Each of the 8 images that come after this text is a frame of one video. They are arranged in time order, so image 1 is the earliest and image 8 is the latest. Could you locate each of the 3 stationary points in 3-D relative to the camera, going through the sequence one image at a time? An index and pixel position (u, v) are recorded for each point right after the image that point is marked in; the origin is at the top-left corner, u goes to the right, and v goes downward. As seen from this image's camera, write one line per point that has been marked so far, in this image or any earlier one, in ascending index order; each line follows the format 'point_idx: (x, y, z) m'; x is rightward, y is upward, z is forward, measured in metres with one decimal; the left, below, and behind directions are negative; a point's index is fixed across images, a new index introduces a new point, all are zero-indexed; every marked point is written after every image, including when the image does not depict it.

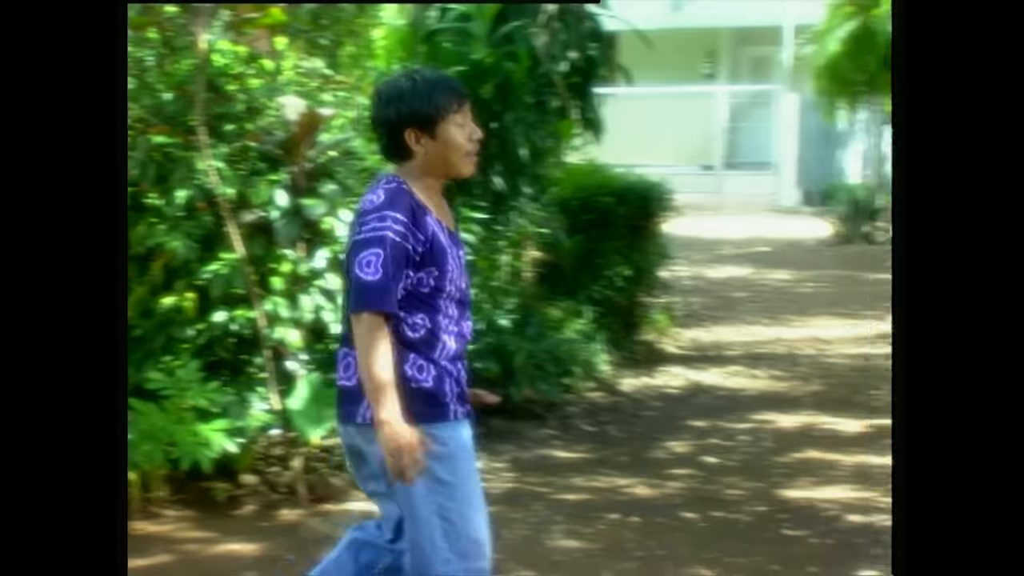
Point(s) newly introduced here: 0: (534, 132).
0: (+0.1, +0.4, +5.2) m
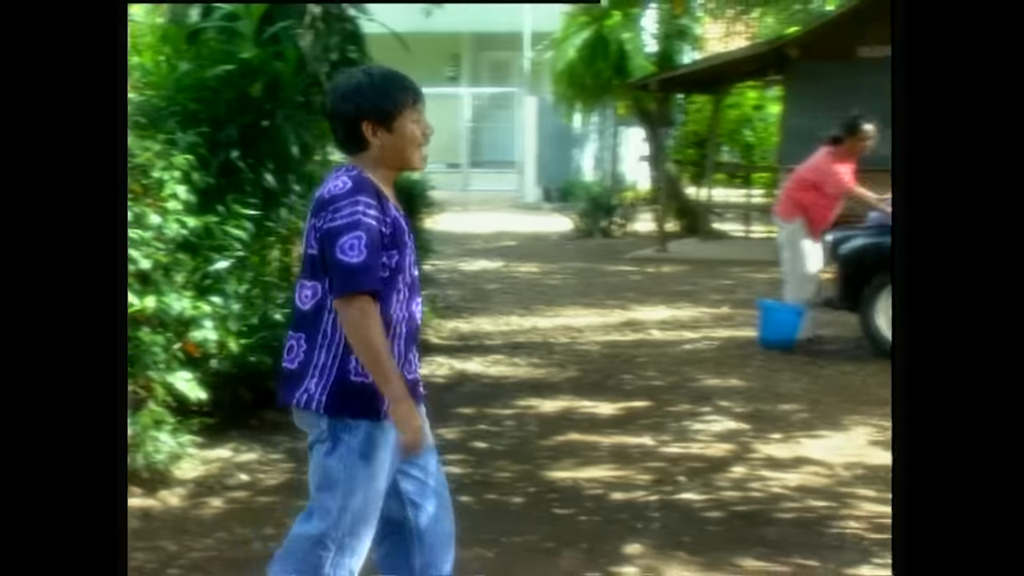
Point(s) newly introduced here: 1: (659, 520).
0: (-0.6, +0.4, +5.3) m
1: (+0.4, -0.6, +4.6) m
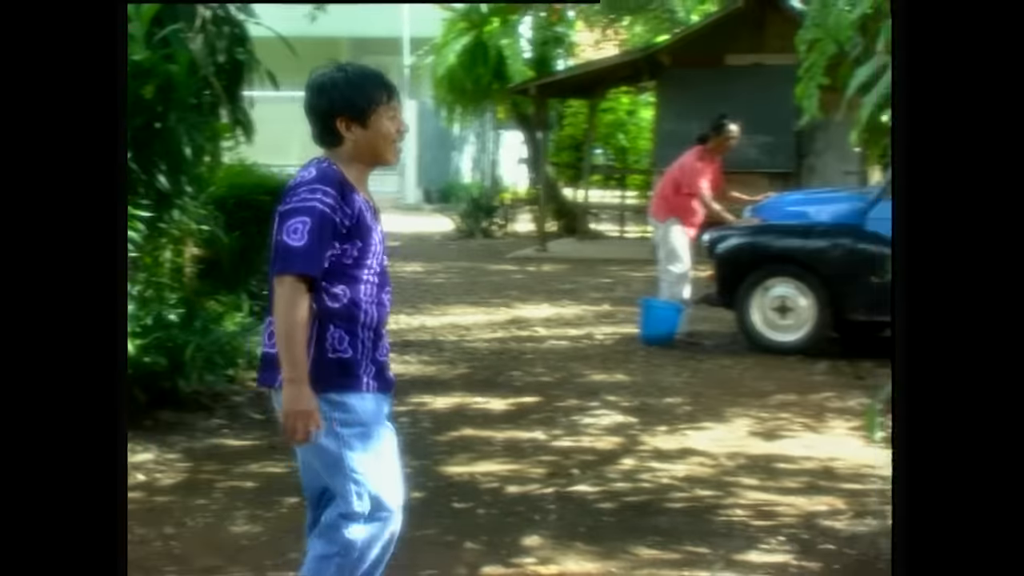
0: (-0.9, +0.4, +5.3) m
1: (+0.1, -0.6, +4.7) m
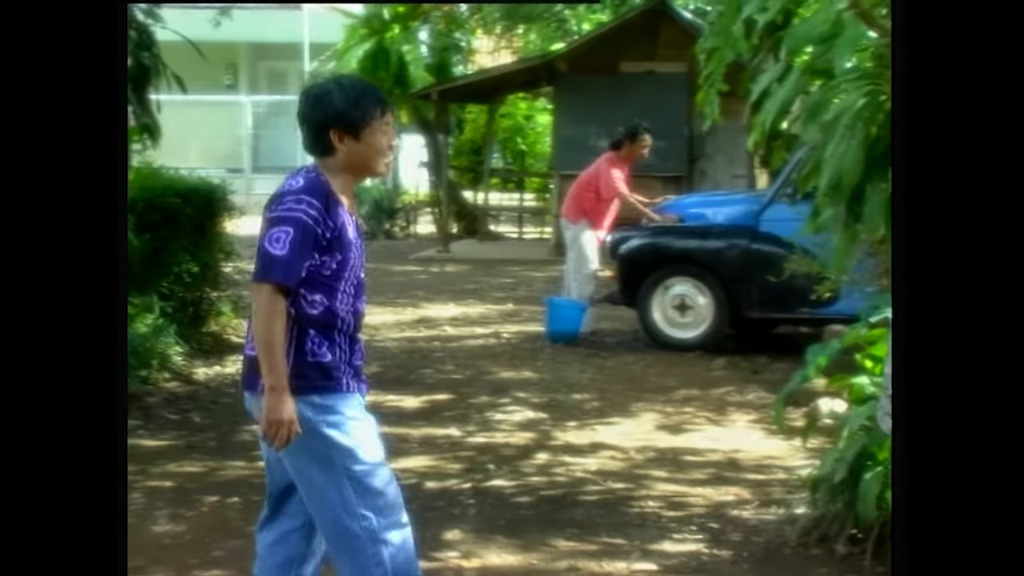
0: (-1.2, +0.4, +5.4) m
1: (-0.1, -0.6, +4.9) m
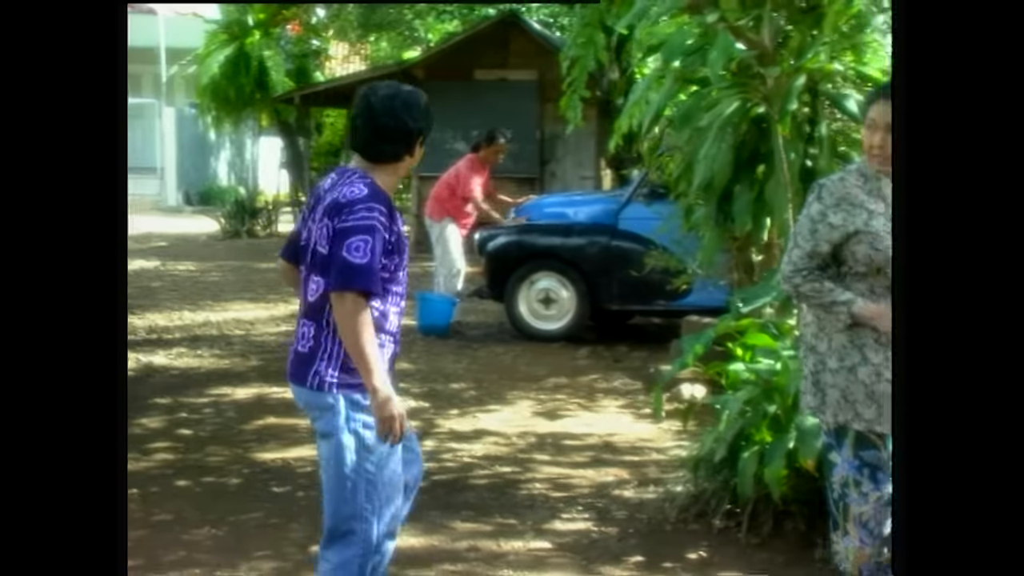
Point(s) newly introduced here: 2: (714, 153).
0: (-1.5, +0.4, +5.5) m
1: (-0.4, -0.6, +5.1) m
2: (+0.5, +0.4, +5.0) m
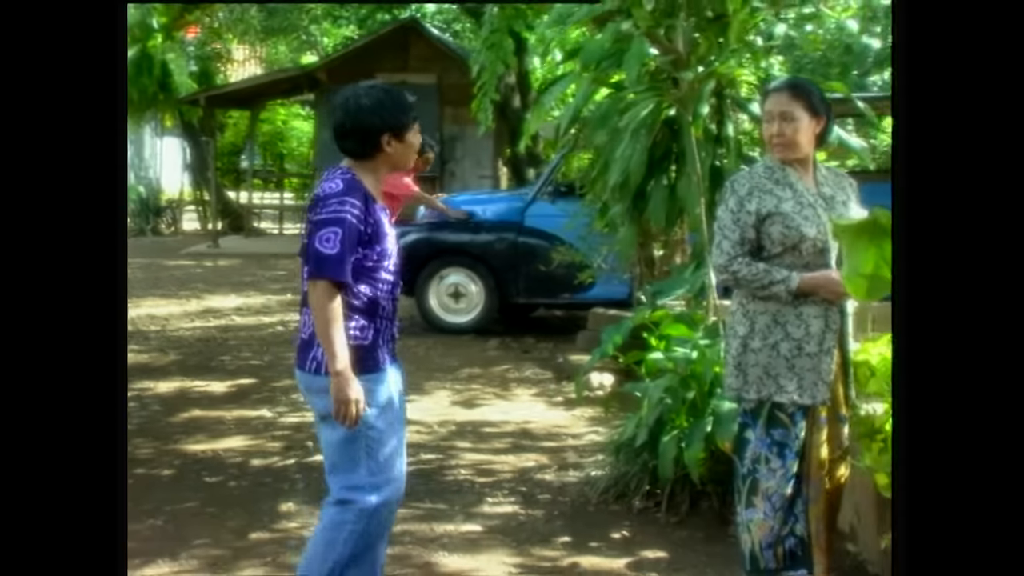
0: (-1.8, +0.4, +5.5) m
1: (-0.6, -0.5, +5.3) m
2: (+0.3, +0.4, +5.3) m
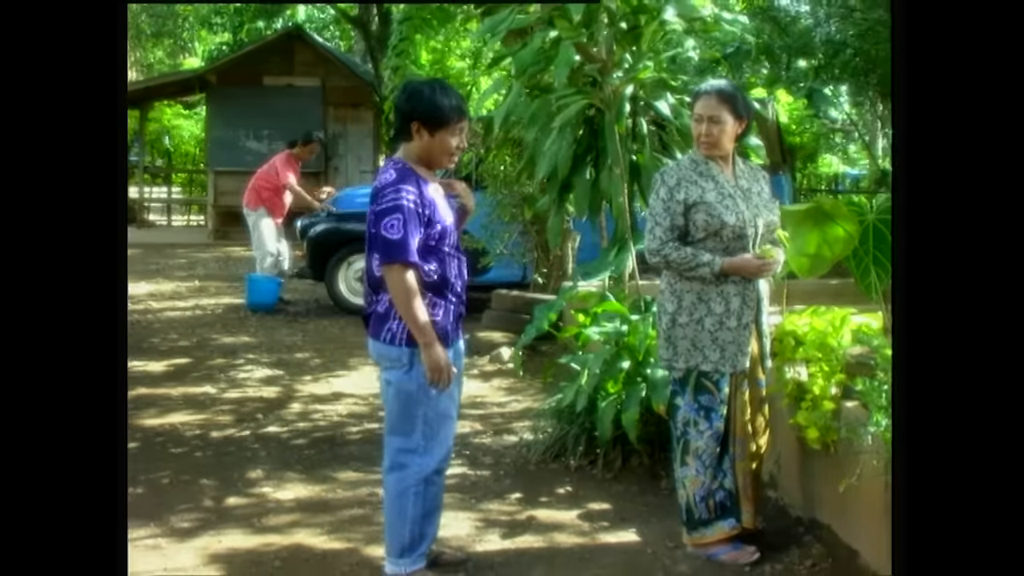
0: (-2.0, +0.5, +5.8) m
1: (-0.8, -0.5, +5.8) m
2: (+0.2, +0.4, +5.9) m
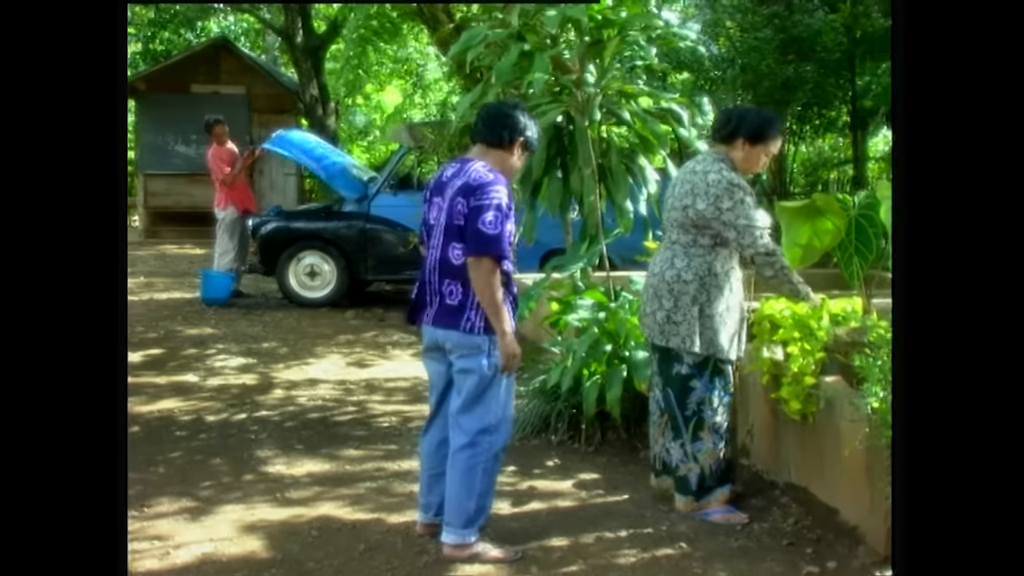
0: (-2.0, +0.5, +5.9) m
1: (-0.8, -0.5, +6.1) m
2: (+0.1, +0.5, +6.4) m
